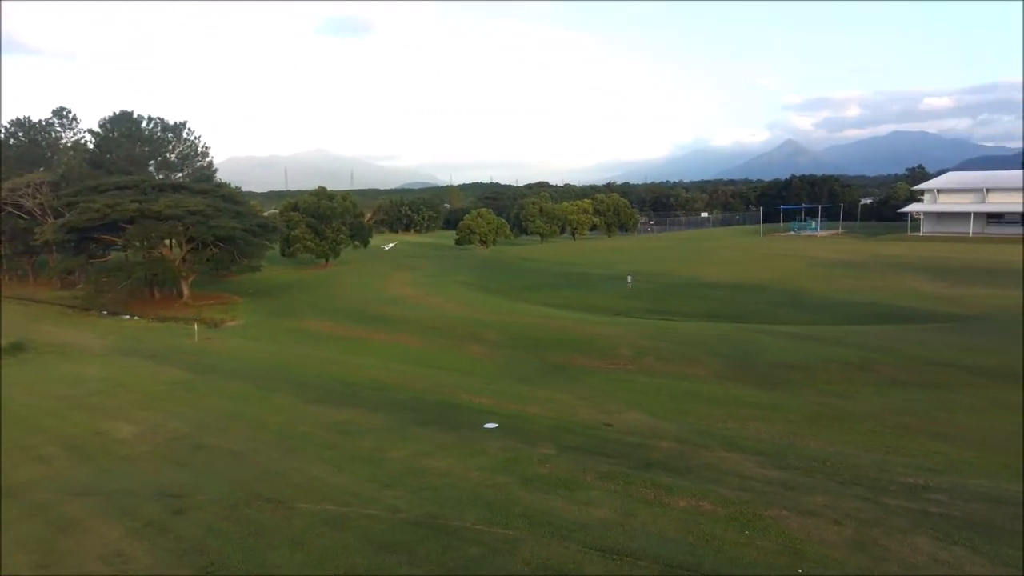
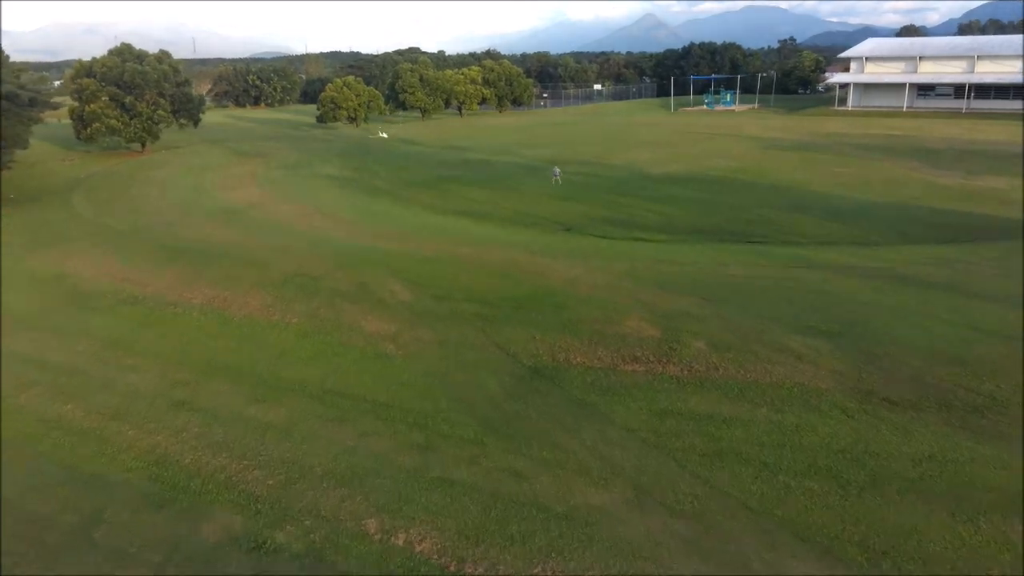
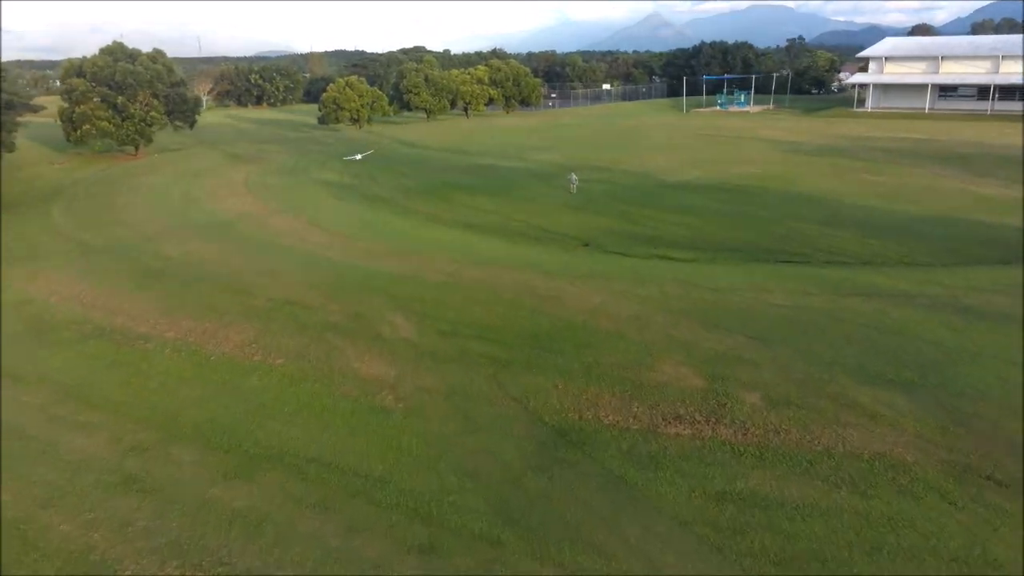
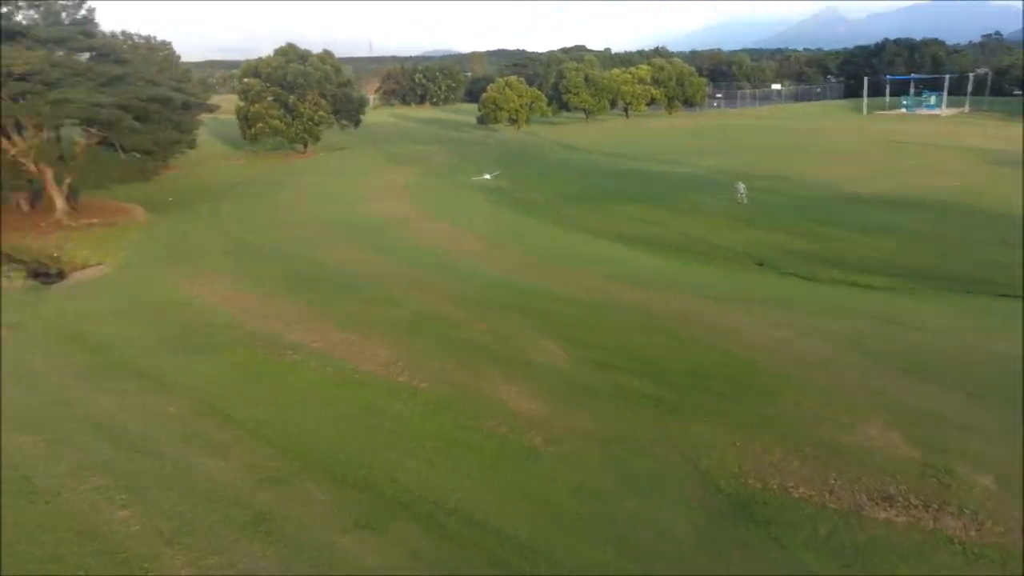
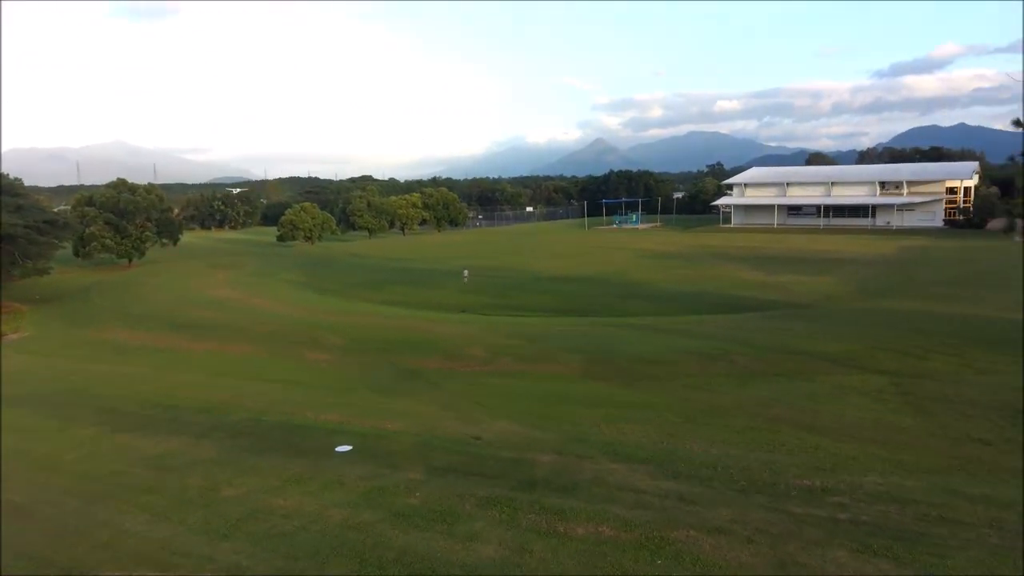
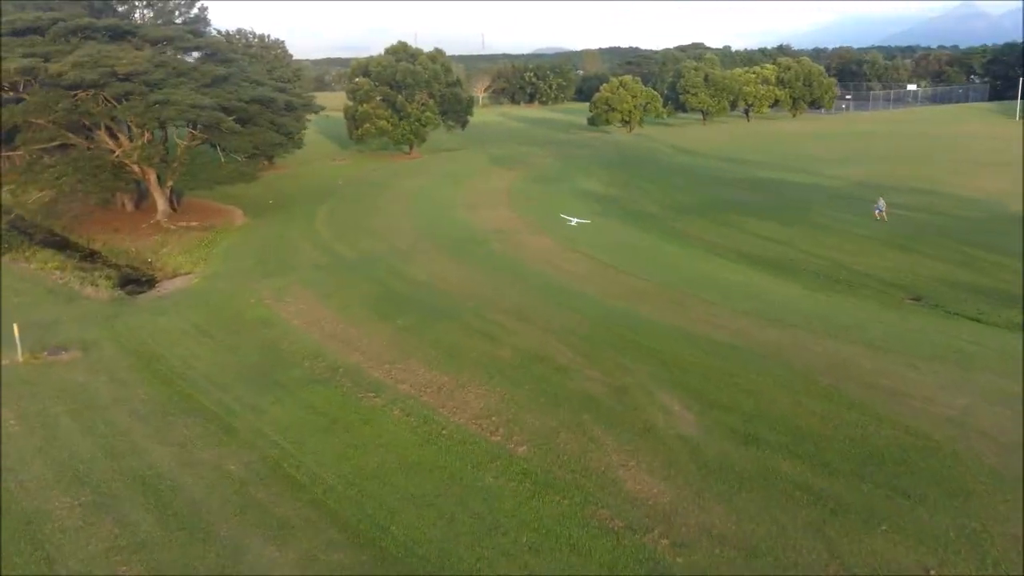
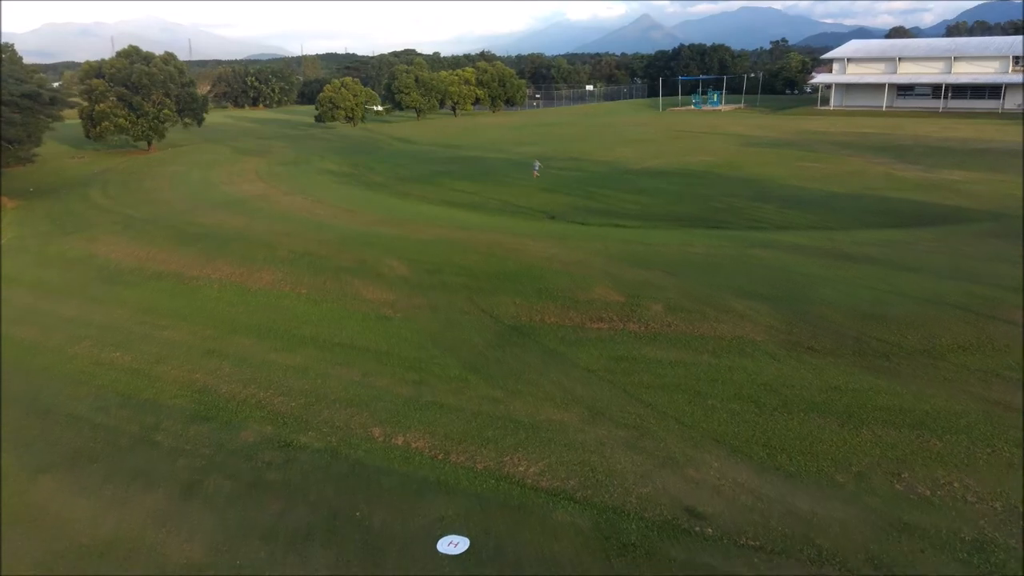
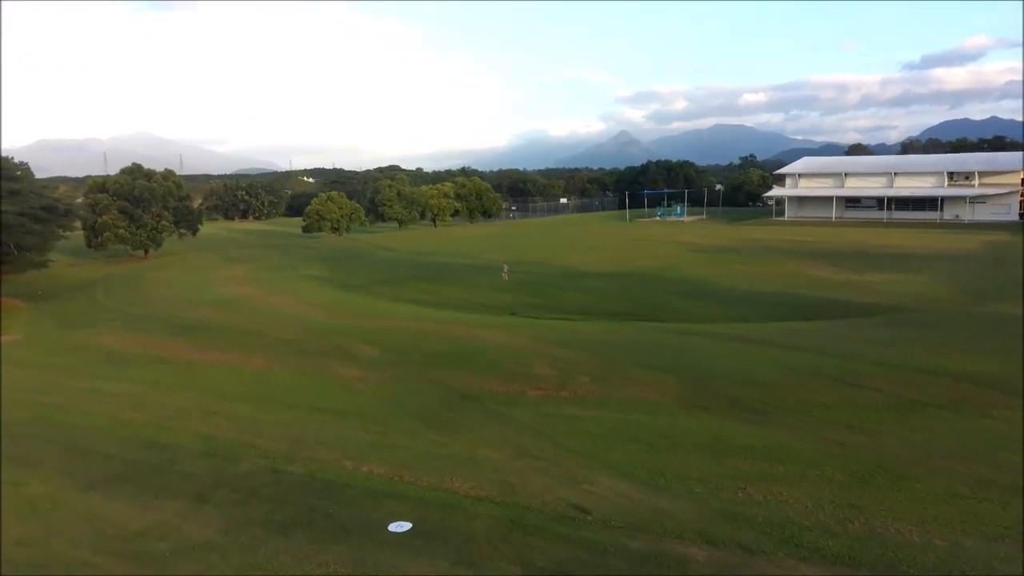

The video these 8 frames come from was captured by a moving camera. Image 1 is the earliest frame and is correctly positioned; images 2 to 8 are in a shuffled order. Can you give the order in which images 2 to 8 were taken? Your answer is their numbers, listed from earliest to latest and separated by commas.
5, 8, 7, 2, 3, 4, 6
